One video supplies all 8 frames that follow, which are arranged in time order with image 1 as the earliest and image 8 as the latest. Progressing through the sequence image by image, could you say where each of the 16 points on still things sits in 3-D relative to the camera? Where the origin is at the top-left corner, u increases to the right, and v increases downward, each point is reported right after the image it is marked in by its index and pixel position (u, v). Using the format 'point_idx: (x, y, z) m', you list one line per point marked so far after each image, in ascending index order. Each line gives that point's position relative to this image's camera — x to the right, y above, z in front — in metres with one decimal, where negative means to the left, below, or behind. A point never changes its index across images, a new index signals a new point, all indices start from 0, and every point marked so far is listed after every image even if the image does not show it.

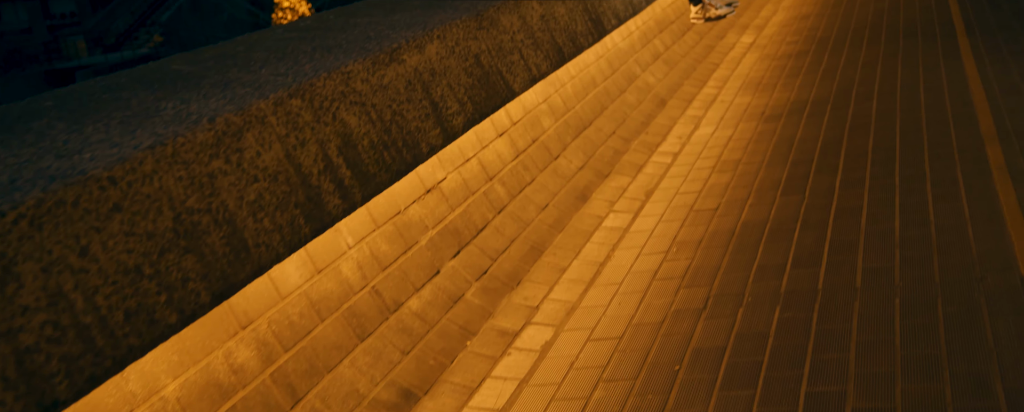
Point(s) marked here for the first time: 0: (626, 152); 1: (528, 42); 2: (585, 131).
0: (+0.6, +0.3, +4.9) m
1: (+0.1, +0.7, +3.7) m
2: (+0.4, +0.4, +4.8) m
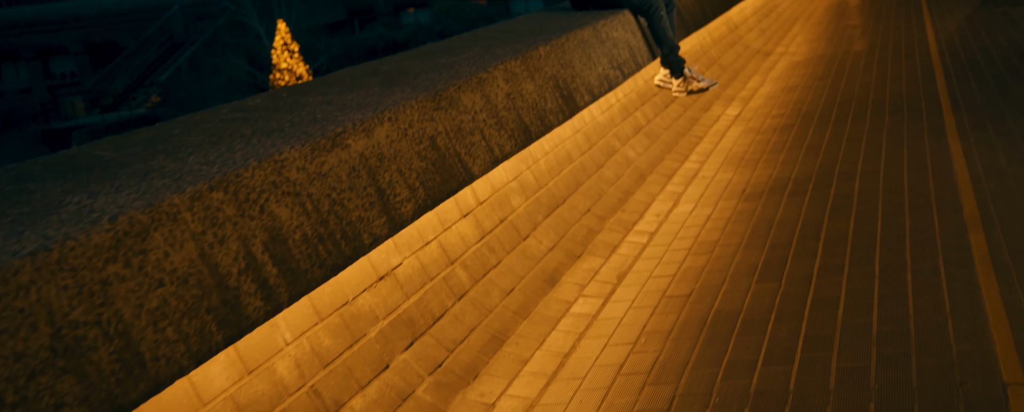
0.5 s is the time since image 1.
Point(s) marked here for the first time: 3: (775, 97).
0: (+0.5, -0.1, +4.8) m
1: (-0.1, +0.3, +3.5) m
2: (+0.2, 0.0, +4.7) m
3: (+2.6, +1.0, +8.6) m
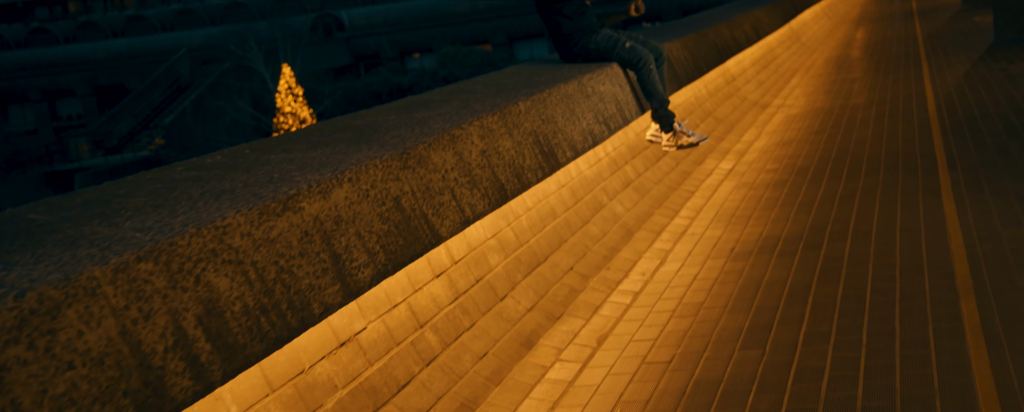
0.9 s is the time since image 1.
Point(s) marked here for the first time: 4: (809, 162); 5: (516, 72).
0: (+0.4, -0.4, +4.7) m
1: (-0.2, +0.1, +3.4) m
2: (+0.1, -0.3, +4.6) m
3: (+2.5, +0.5, +8.5) m
4: (+2.6, +0.4, +7.7) m
5: (0.0, +0.8, +5.6) m
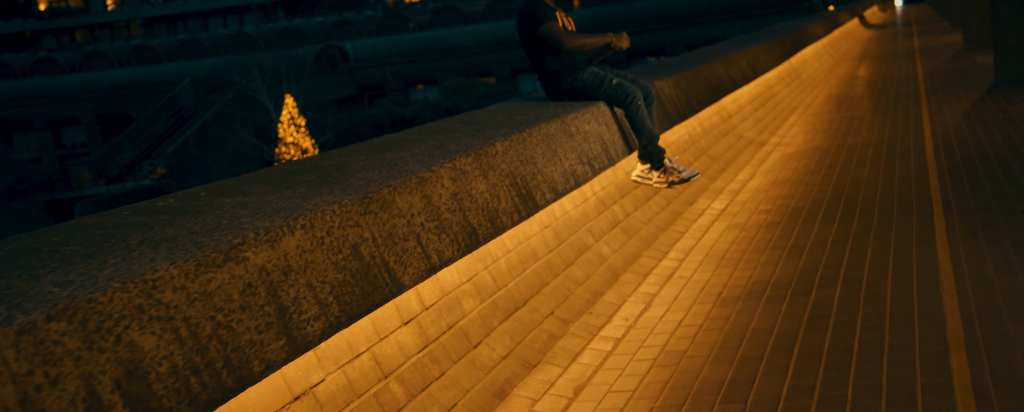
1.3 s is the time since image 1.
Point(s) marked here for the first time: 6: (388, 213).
0: (+0.3, -0.7, +4.5) m
1: (-0.3, -0.1, +3.3) m
2: (0.0, -0.5, +4.4) m
3: (+2.4, +0.1, +8.4) m
4: (+2.5, 0.0, +7.6) m
5: (-0.1, +0.6, +5.5) m
6: (-0.4, 0.0, +3.0) m
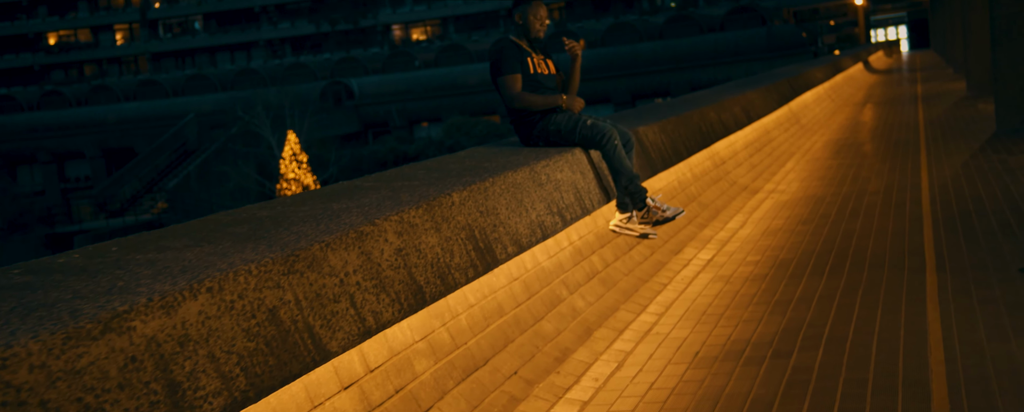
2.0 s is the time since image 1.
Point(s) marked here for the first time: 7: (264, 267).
0: (+0.1, -0.9, +4.2) m
1: (-0.5, -0.3, +3.0) m
2: (-0.2, -0.8, +4.1) m
3: (+2.2, -0.3, +8.1) m
4: (+2.3, -0.4, +7.3) m
5: (-0.2, +0.3, +5.3) m
6: (-0.6, -0.2, +2.8) m
7: (-0.7, -0.2, +2.6) m
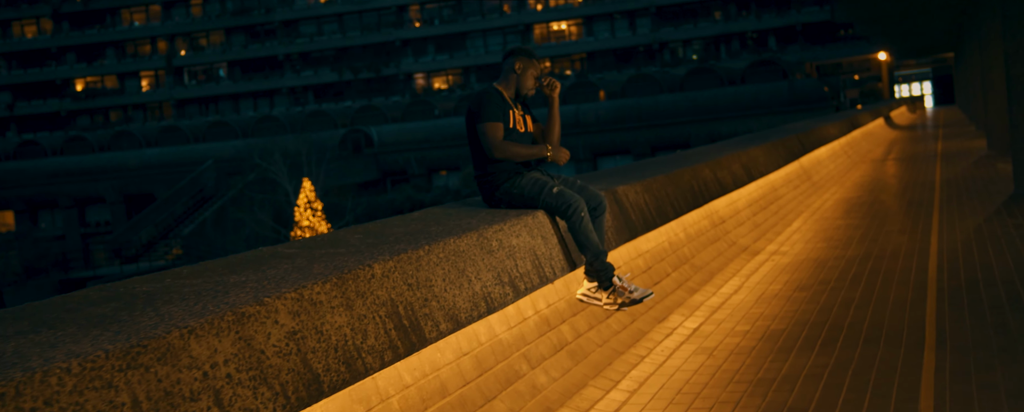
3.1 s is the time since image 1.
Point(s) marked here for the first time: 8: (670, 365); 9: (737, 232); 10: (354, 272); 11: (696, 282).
0: (-0.2, -1.2, +3.8) m
1: (-0.8, -0.5, +2.6) m
2: (-0.5, -1.1, +3.7) m
3: (+2.0, -0.9, +7.6) m
4: (+2.1, -0.9, +6.8) m
5: (-0.5, -0.1, +4.9) m
6: (-0.9, -0.4, +2.4) m
7: (-1.0, -0.4, +2.2) m
8: (+1.0, -1.1, +5.9) m
9: (+2.8, -0.3, +11.2) m
10: (-0.6, -0.2, +3.3) m
11: (+1.8, -0.7, +8.5) m
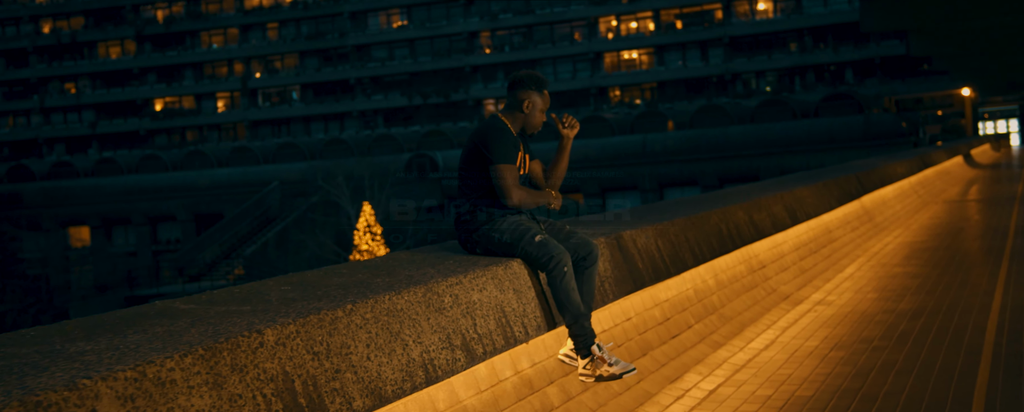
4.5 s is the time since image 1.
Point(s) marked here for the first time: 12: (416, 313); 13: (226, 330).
0: (-0.5, -1.4, +3.1) m
1: (-1.1, -0.6, +2.1) m
2: (-0.7, -1.3, +3.1) m
3: (+2.0, -1.2, +6.9) m
4: (+2.0, -1.3, +6.1) m
5: (-0.6, -0.3, +4.3) m
6: (-1.3, -0.6, +1.9) m
7: (-1.4, -0.5, +1.6) m
8: (+0.9, -1.3, +5.2) m
9: (+3.1, -0.8, +10.4) m
10: (-0.9, -0.4, +2.8) m
11: (+1.8, -1.1, +7.8) m
12: (-0.4, -0.4, +3.6) m
13: (-0.9, -0.4, +2.8) m
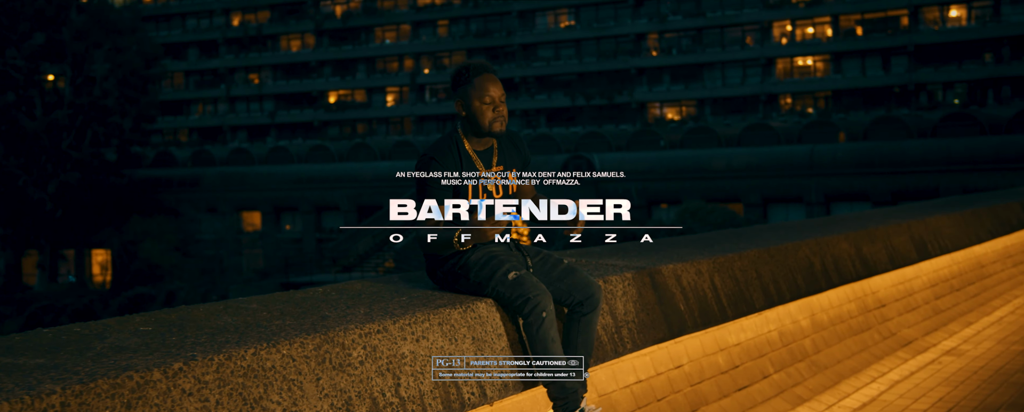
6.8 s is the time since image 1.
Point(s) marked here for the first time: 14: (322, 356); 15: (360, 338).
0: (-0.9, -1.5, +2.4) m
1: (-1.7, -0.7, +1.5) m
2: (-1.1, -1.3, +2.4) m
3: (+2.2, -1.5, +5.7) m
4: (+2.1, -1.5, +4.9) m
5: (-0.8, -0.4, +3.6) m
6: (-1.8, -0.6, +1.3) m
7: (-2.0, -0.5, +1.1) m
8: (+0.8, -1.5, +4.2) m
9: (+3.9, -1.2, +8.9) m
10: (-1.3, -0.5, +2.1) m
11: (+2.2, -1.4, +6.6) m
12: (-0.7, -0.5, +2.8) m
13: (-1.3, -0.5, +2.2) m
14: (-0.6, -0.5, +2.9) m
15: (-0.5, -0.5, +3.1) m
